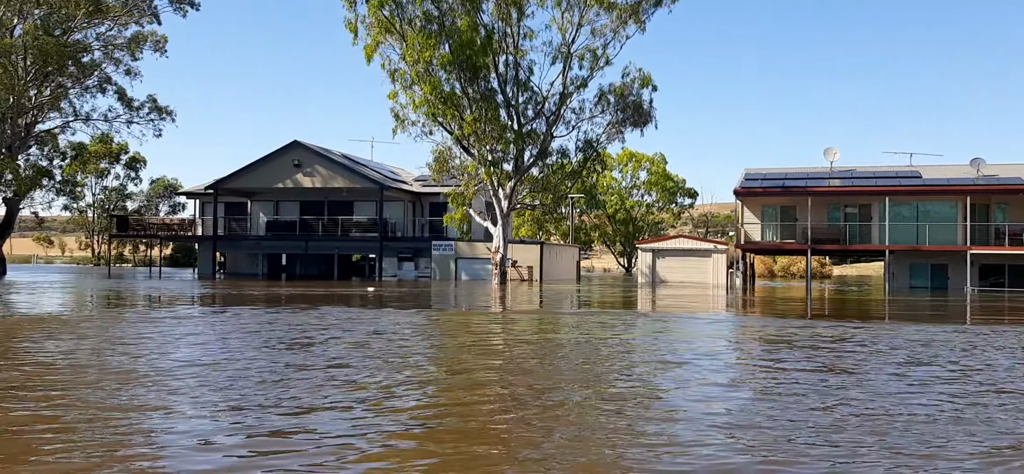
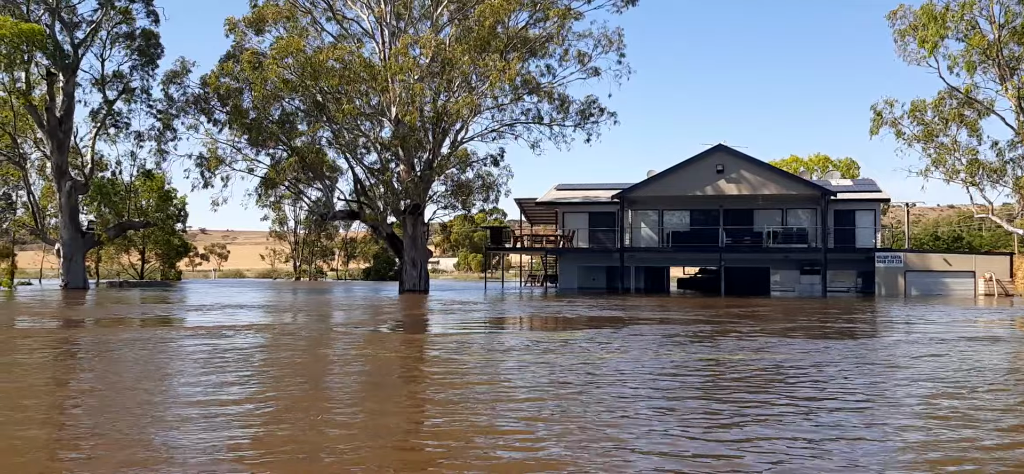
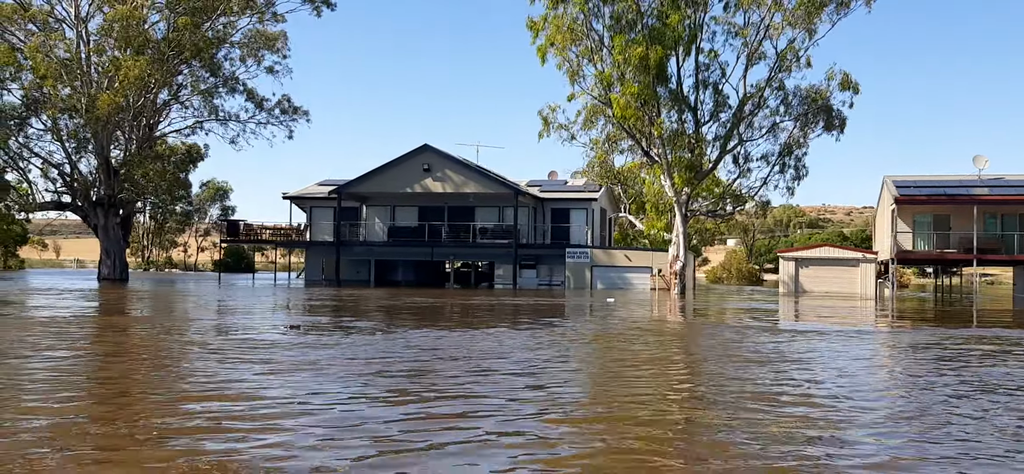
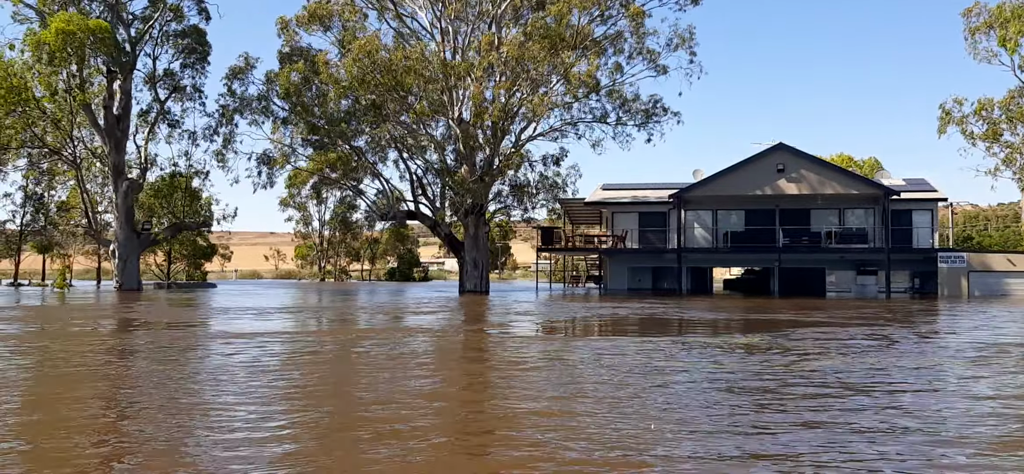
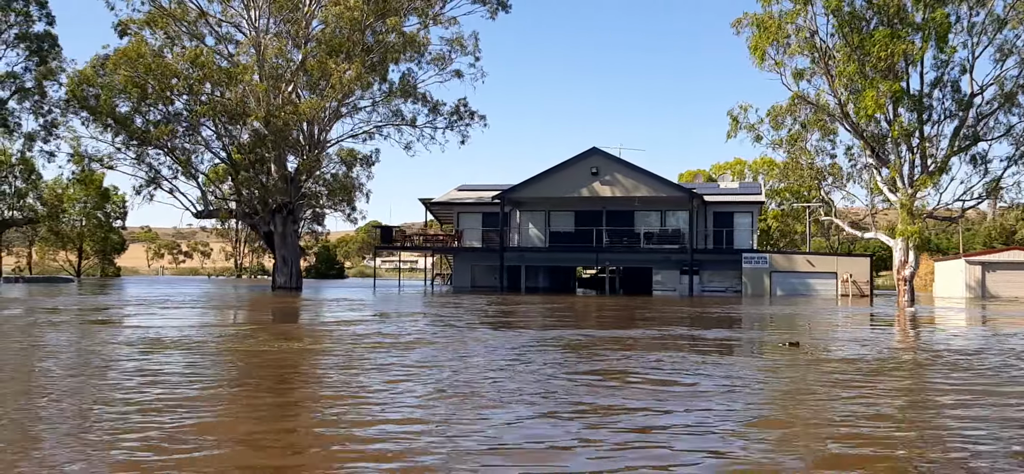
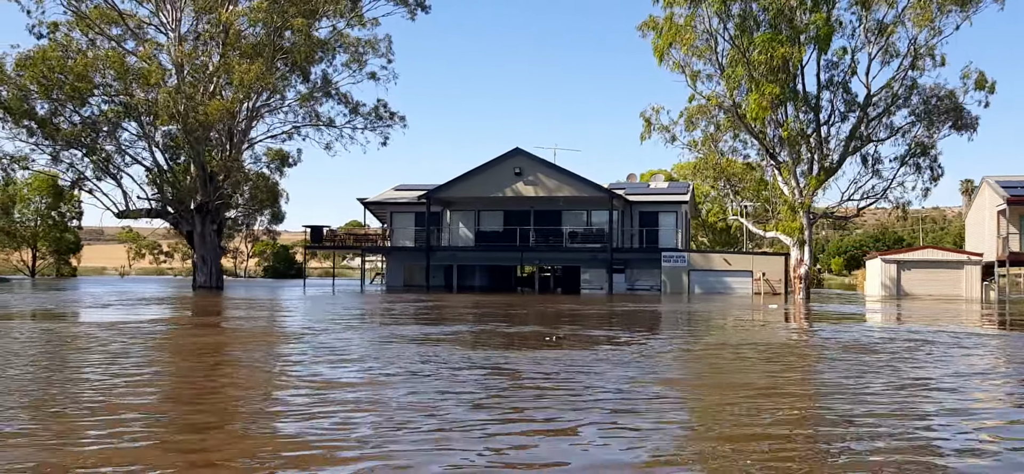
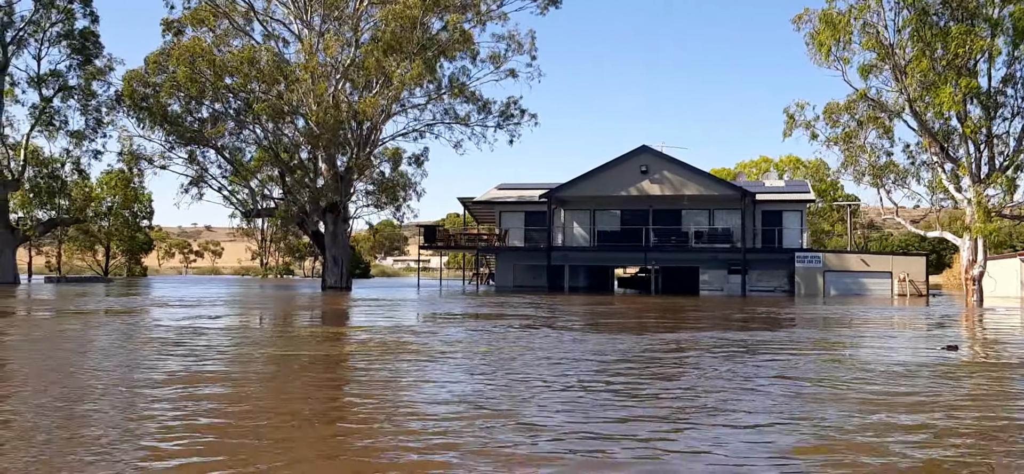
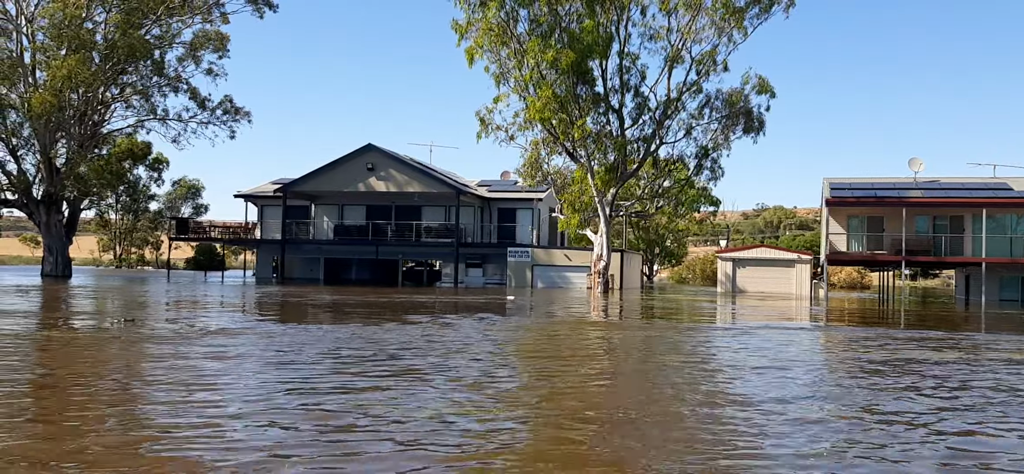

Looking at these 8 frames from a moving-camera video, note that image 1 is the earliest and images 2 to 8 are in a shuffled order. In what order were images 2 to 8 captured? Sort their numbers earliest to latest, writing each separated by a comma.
8, 3, 6, 5, 7, 2, 4
